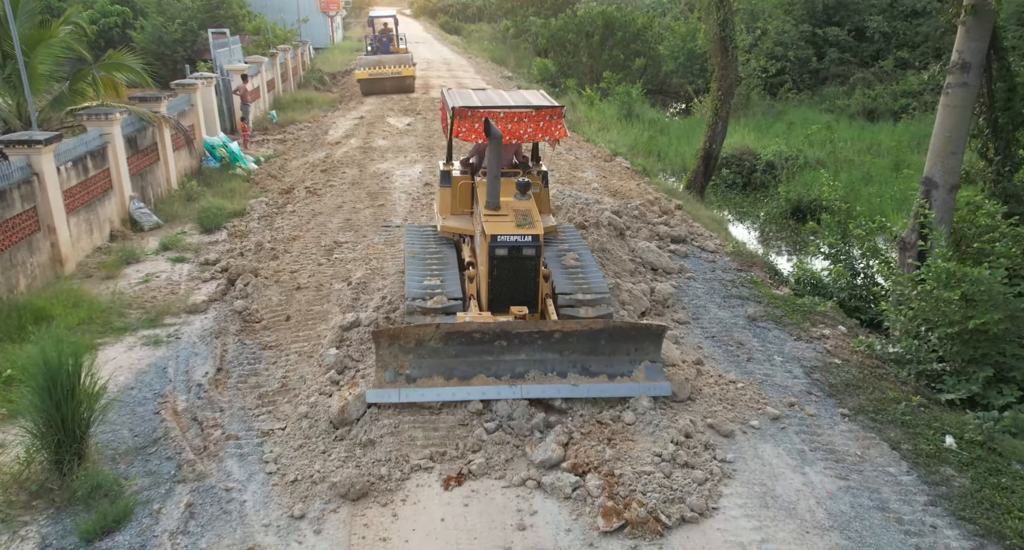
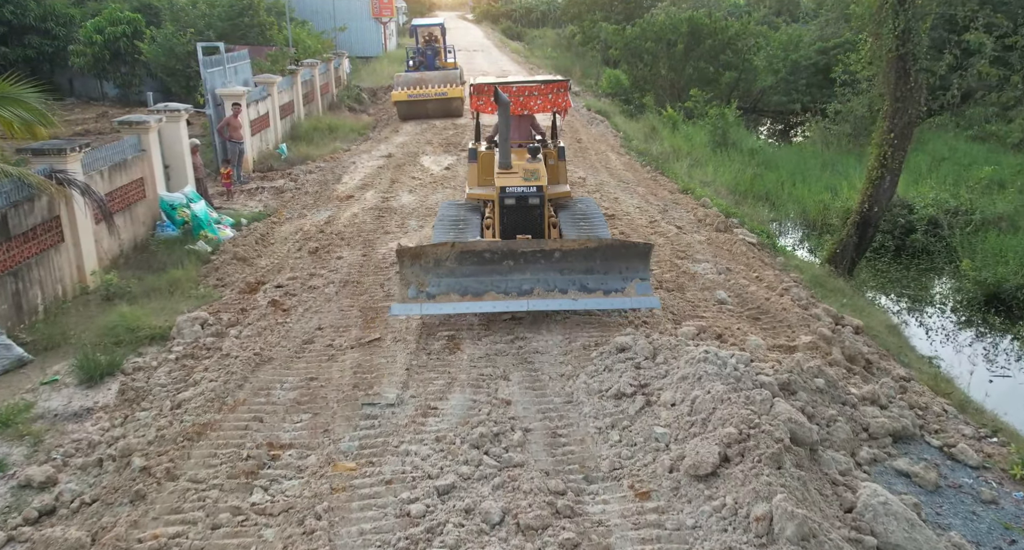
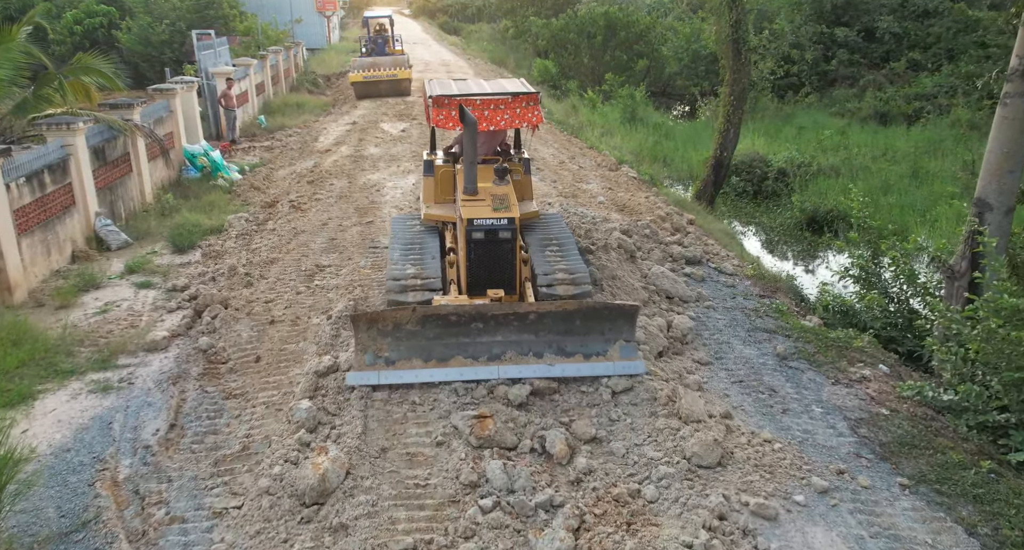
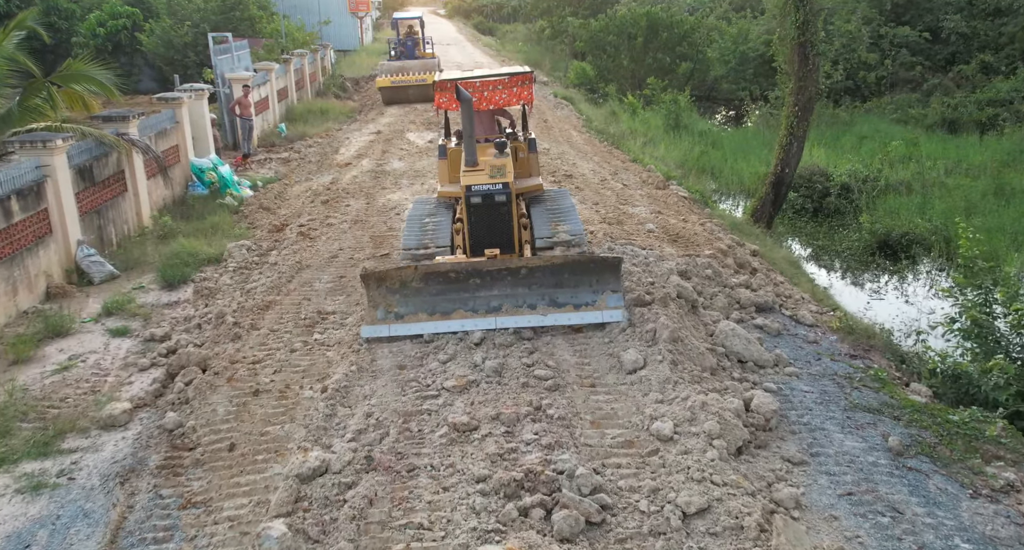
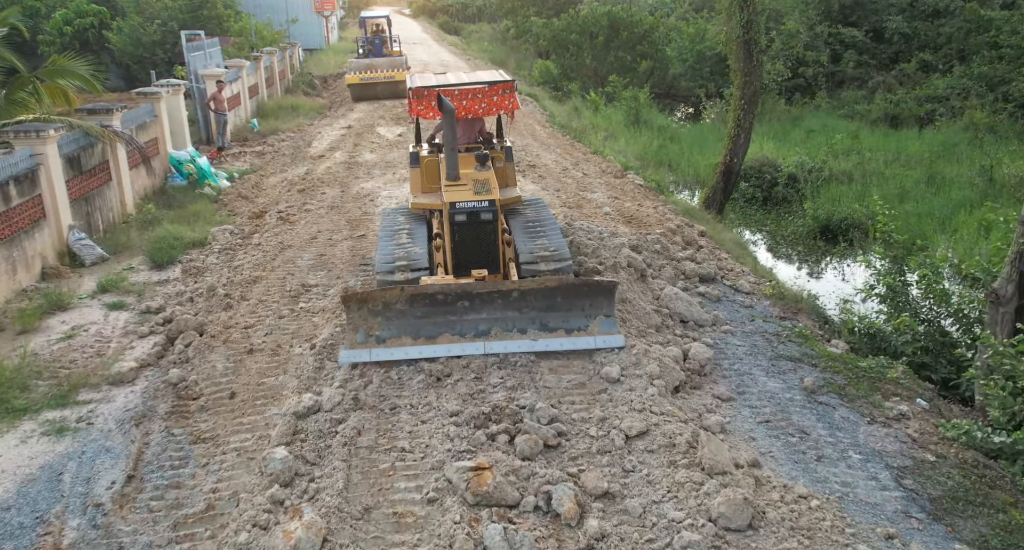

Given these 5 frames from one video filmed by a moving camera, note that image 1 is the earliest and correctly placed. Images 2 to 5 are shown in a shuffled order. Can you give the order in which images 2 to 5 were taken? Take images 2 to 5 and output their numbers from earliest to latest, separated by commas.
3, 5, 4, 2
